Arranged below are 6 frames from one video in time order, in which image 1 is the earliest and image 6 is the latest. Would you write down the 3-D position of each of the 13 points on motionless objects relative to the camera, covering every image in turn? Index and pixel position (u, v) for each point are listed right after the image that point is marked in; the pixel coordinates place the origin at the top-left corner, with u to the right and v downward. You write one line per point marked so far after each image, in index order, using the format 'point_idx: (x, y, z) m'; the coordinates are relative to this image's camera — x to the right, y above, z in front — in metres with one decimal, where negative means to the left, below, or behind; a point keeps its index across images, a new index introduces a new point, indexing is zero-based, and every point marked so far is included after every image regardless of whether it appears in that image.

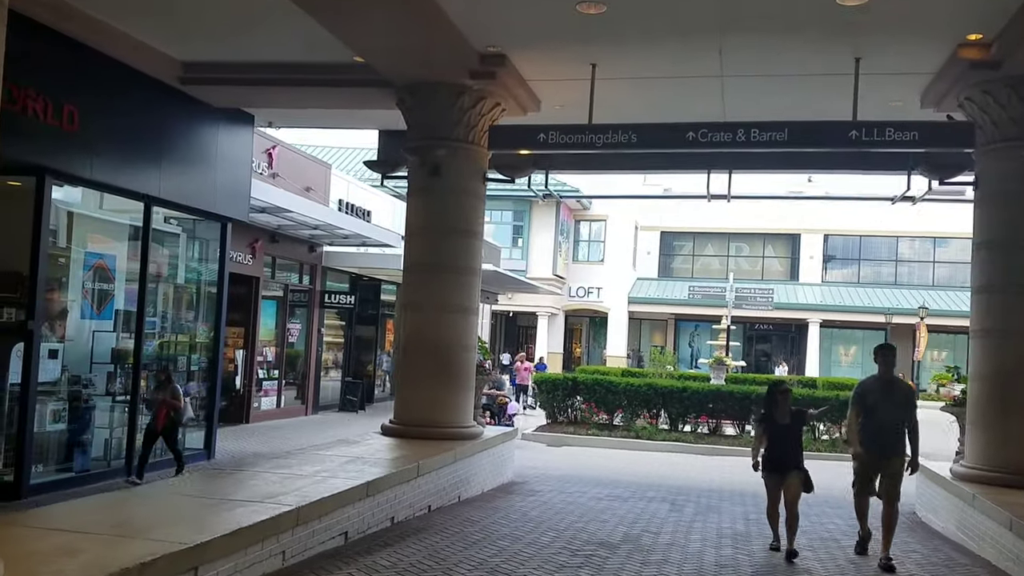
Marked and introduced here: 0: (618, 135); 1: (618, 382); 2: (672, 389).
0: (+1.2, +1.7, +9.1) m
1: (+2.4, -2.1, +17.9) m
2: (+3.5, -2.2, +17.6) m
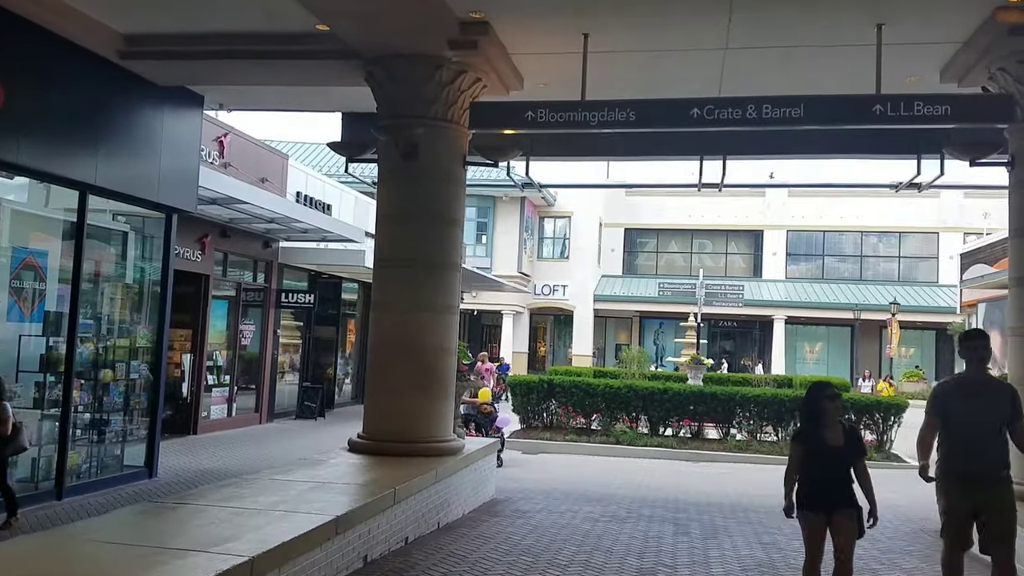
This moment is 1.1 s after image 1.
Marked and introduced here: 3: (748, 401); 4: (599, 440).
0: (+1.1, +1.8, +8.2) m
1: (+1.8, -2.0, +17.0) m
2: (+2.9, -2.1, +16.7) m
3: (+4.8, -2.3, +16.6) m
4: (+1.8, -3.1, +16.6) m
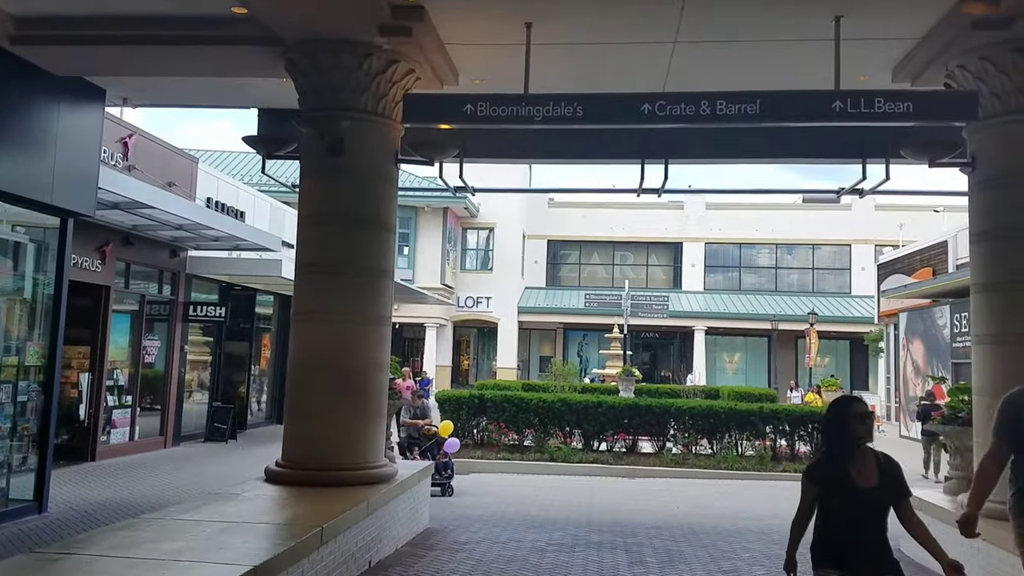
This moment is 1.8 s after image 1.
0: (+0.5, +1.7, +7.5) m
1: (+0.3, -2.2, +16.3) m
2: (+1.5, -2.3, +16.2) m
3: (+3.4, -2.5, +16.2) m
4: (+0.3, -3.3, +15.9) m
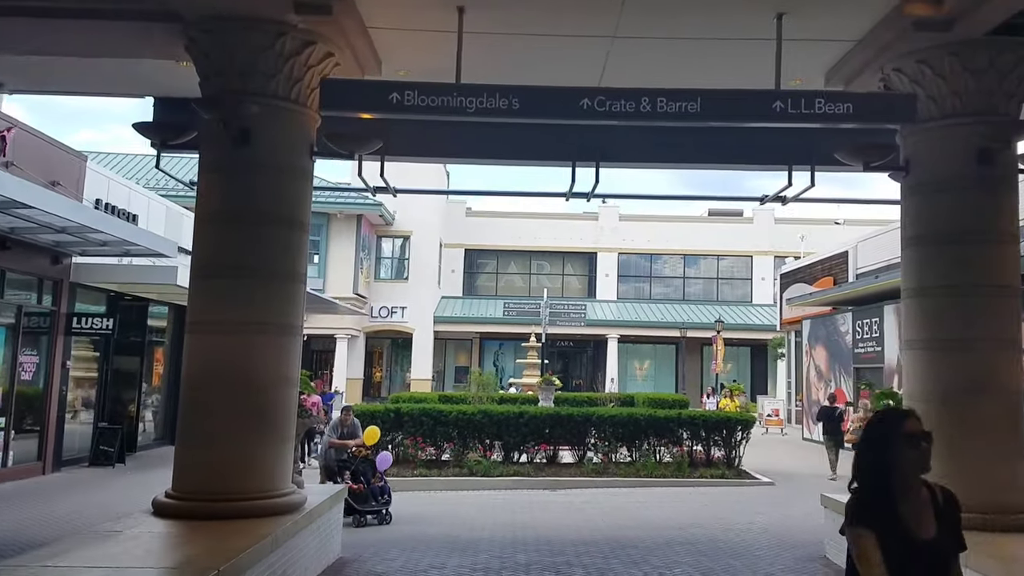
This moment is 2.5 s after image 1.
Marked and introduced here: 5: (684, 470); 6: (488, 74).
0: (-0.2, +1.6, +7.0) m
1: (-1.3, -2.4, +15.7) m
2: (-0.1, -2.5, +15.7) m
3: (+1.8, -2.6, +15.9) m
4: (-1.2, -3.5, +15.3) m
5: (+3.3, -3.5, +15.7) m
6: (-0.3, +2.4, +8.9) m
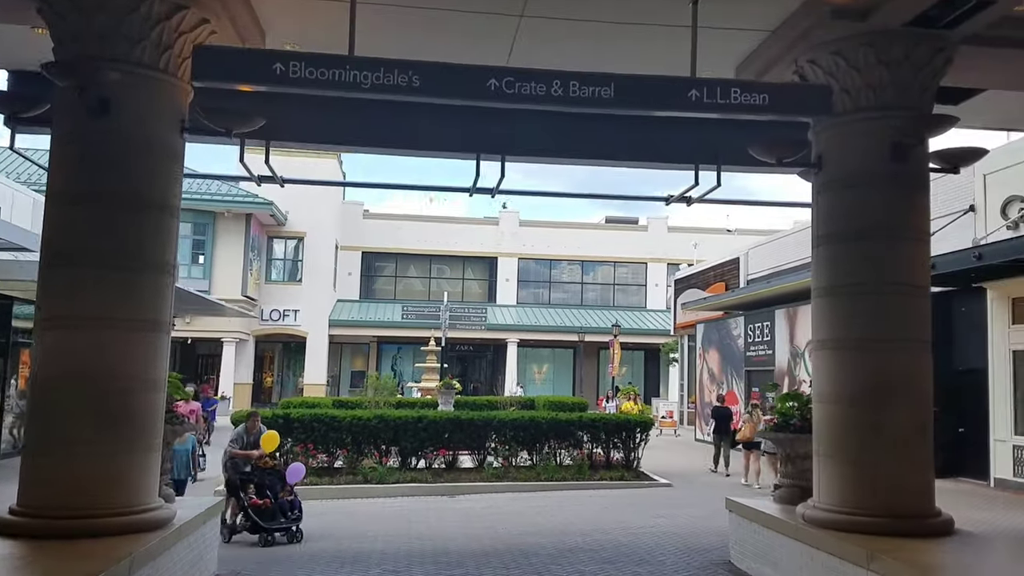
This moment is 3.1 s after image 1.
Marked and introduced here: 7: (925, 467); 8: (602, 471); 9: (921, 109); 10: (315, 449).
0: (-0.9, +1.7, +6.4) m
1: (-3.2, -2.4, +14.8) m
2: (-2.0, -2.5, +15.0) m
3: (-0.2, -2.7, +15.4) m
4: (-3.1, -3.5, +14.4) m
5: (+1.4, -3.6, +15.4) m
6: (-1.3, +2.4, +8.3) m
7: (+3.5, -1.5, +6.8) m
8: (+1.8, -3.6, +15.9) m
9: (+3.5, +1.5, +6.8) m
10: (-3.7, -3.0, +14.8) m
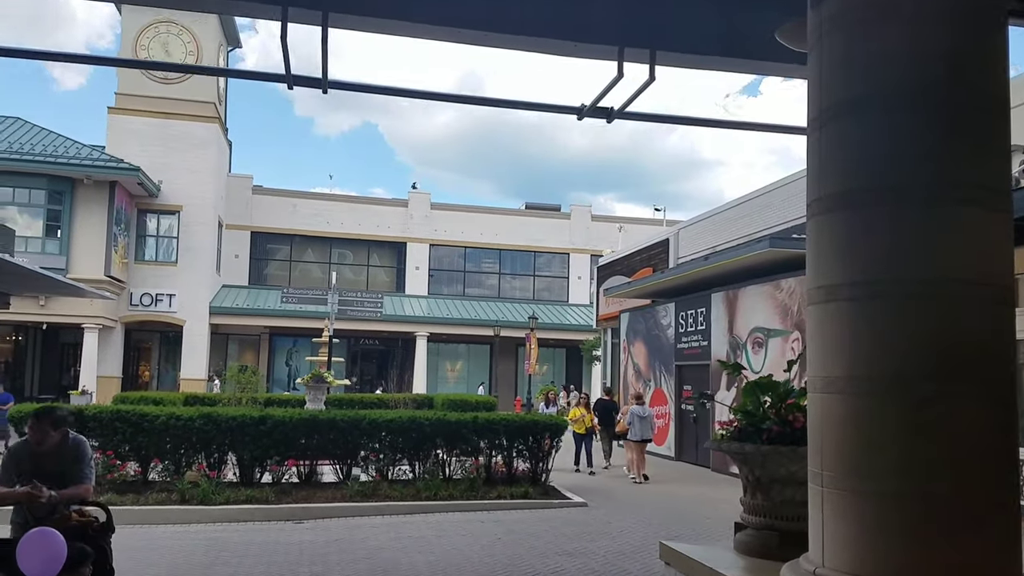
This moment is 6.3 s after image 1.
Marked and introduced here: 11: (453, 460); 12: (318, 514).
0: (-1.9, +2.2, +3.2) m
1: (-5.0, -1.8, +11.4) m
2: (-3.8, -2.0, +11.6) m
3: (-2.0, -2.2, +12.2) m
4: (-4.9, -2.9, +11.0) m
5: (-0.5, -3.1, +12.4) m
6: (-2.4, +3.0, +5.0) m
7: (+2.5, -1.1, +4.0) m
8: (-0.1, -3.2, +12.9) m
9: (+2.5, +2.0, +4.0) m
10: (-5.4, -2.4, +11.3) m
11: (-0.9, -2.8, +12.8) m
12: (-2.6, -3.1, +11.1) m
